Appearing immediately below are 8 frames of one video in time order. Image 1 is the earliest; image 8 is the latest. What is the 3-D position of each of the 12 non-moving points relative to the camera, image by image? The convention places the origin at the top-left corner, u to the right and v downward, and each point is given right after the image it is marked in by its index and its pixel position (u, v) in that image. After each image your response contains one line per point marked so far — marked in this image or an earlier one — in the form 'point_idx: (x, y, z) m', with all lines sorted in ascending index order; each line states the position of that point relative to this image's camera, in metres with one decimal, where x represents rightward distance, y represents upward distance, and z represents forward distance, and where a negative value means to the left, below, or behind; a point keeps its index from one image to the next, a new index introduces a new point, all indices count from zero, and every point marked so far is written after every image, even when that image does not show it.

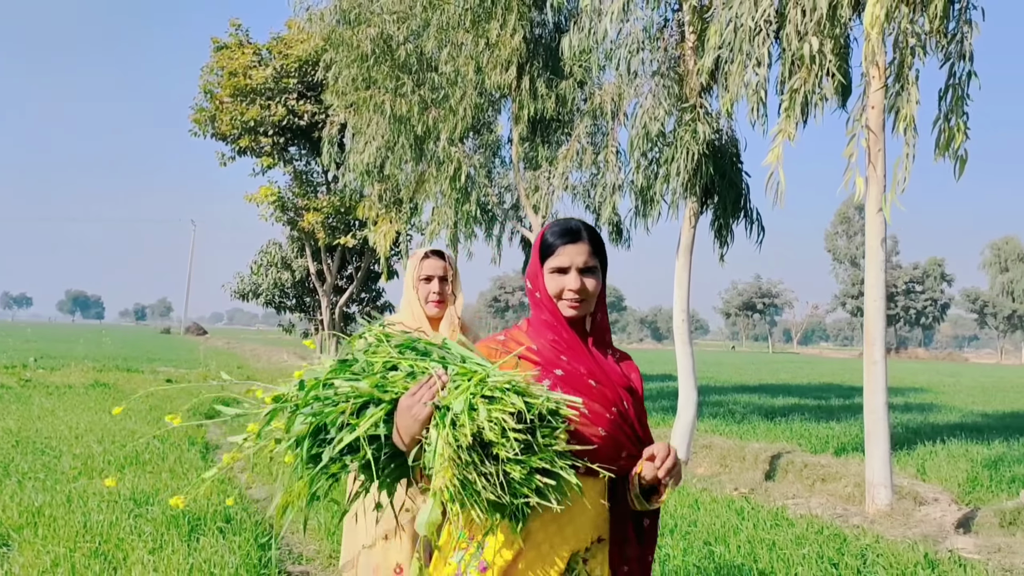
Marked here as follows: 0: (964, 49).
0: (+3.0, +1.6, +6.0) m
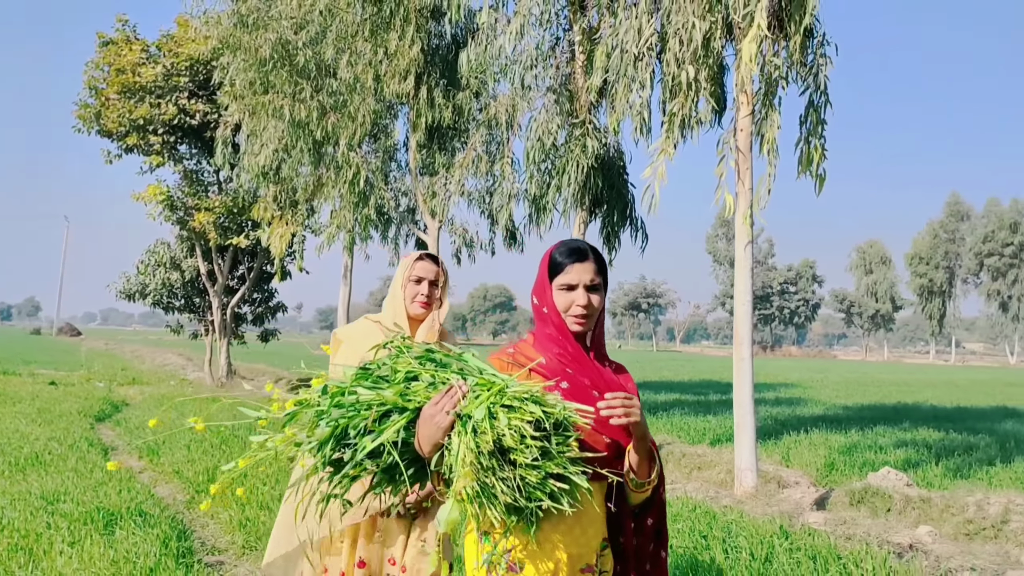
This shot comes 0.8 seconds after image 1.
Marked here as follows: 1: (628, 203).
0: (+2.3, +1.5, +6.7) m
1: (+1.2, +0.9, +9.4) m
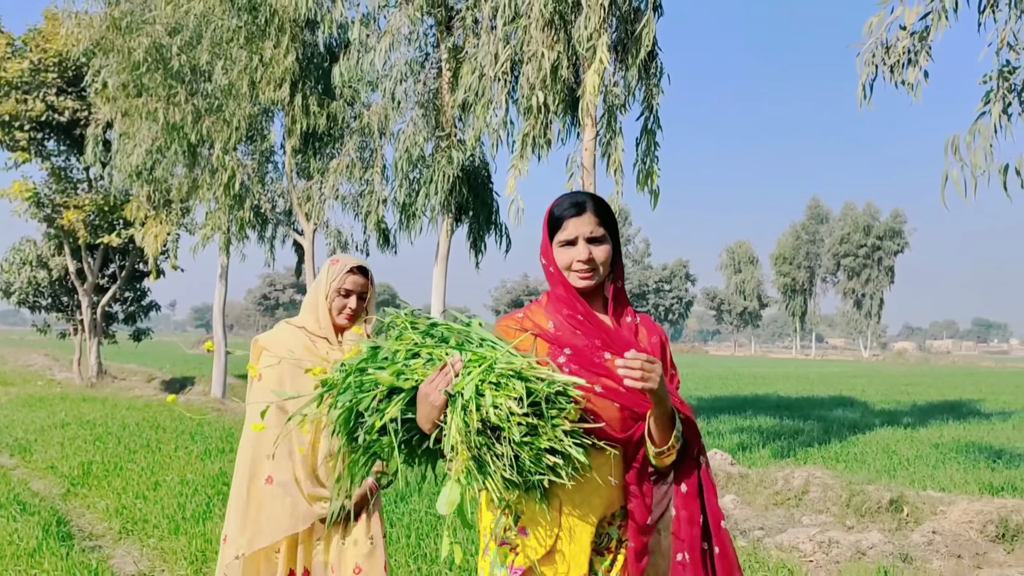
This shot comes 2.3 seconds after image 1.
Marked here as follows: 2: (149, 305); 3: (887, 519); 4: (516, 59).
0: (+1.2, +1.5, +7.6) m
1: (-0.2, +0.9, +10.1) m
2: (-8.0, -0.4, +19.9) m
3: (+2.7, -1.6, +6.4) m
4: (0.0, +2.0, +7.9) m
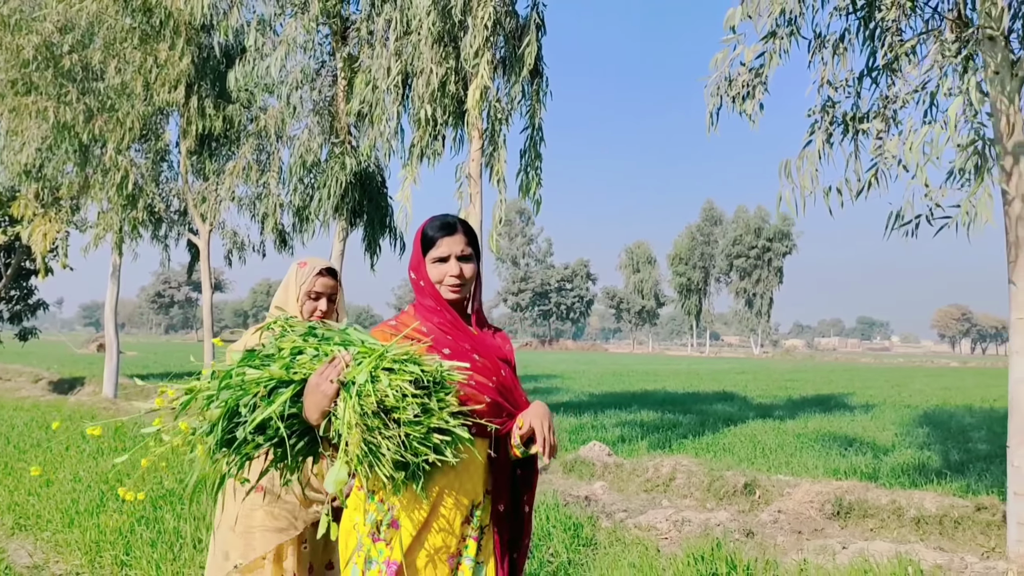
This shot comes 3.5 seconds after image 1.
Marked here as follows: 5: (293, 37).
0: (+0.2, +1.5, +8.1) m
1: (-1.4, +0.9, +10.4) m
2: (-10.2, -0.3, +19.4) m
3: (+1.8, -1.7, +7.1) m
4: (-1.0, +2.0, +8.3) m
5: (-2.3, +2.6, +9.3) m
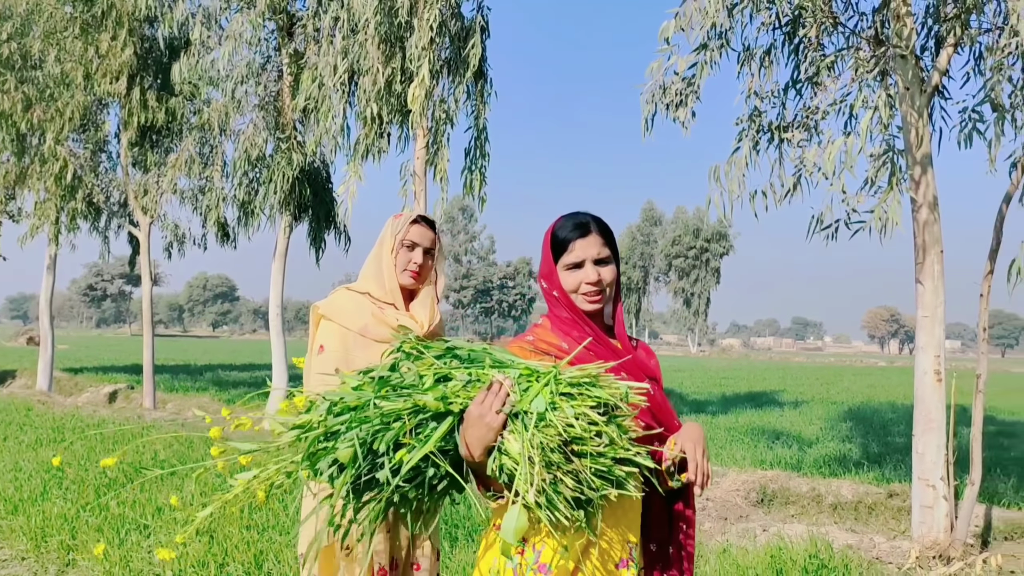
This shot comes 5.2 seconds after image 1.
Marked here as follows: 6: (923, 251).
0: (-0.3, +1.5, +8.3) m
1: (-2.1, +0.9, +10.5) m
2: (-11.4, -0.2, +18.9) m
3: (+1.3, -1.7, +7.4) m
4: (-1.5, +2.0, +8.4) m
5: (-2.8, +2.6, +9.4) m
6: (+2.3, +0.2, +5.1) m
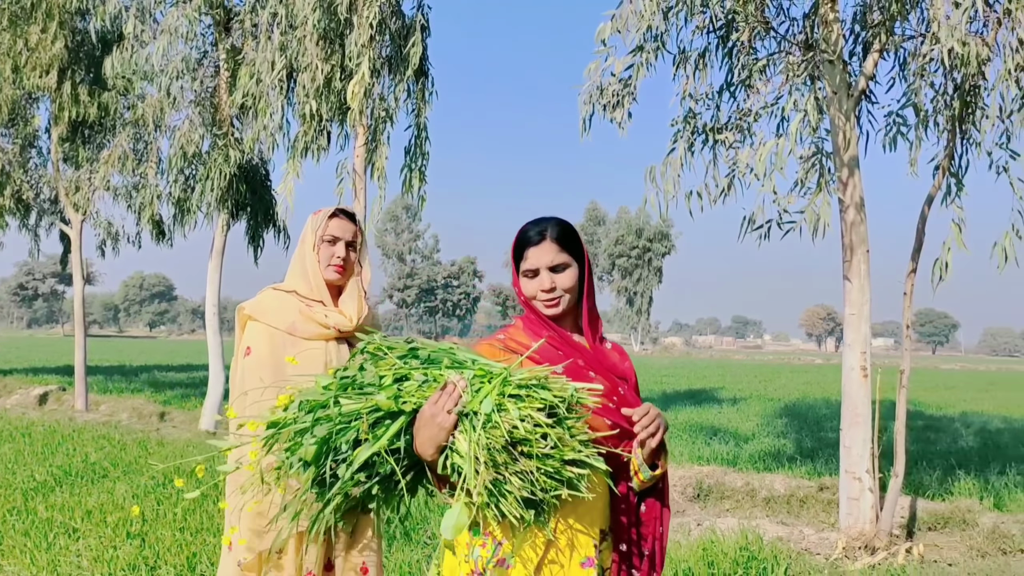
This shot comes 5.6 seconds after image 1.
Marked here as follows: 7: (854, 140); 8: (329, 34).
0: (-0.8, +1.5, +8.3) m
1: (-2.8, +0.9, +10.4) m
2: (-12.6, -0.1, +18.2) m
3: (+0.8, -1.7, +7.5) m
4: (-2.0, +2.0, +8.4) m
5: (-3.4, +2.7, +9.2) m
6: (+1.9, +0.2, +5.2) m
7: (+2.0, +0.9, +5.3) m
8: (-1.6, +2.2, +7.9) m
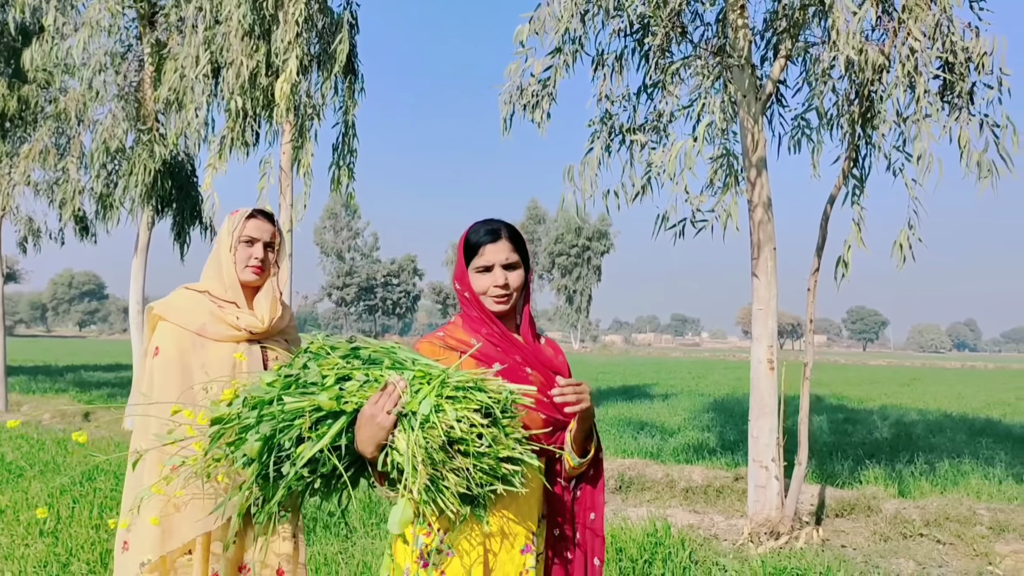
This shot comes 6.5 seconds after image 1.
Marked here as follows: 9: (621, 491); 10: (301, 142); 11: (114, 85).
0: (-1.5, +1.6, +8.3) m
1: (-3.6, +1.0, +10.3) m
2: (-13.9, -0.1, +17.4) m
3: (+0.2, -1.6, +7.7) m
4: (-2.7, +2.1, +8.3) m
5: (-4.1, +2.7, +9.0) m
6: (+1.5, +0.2, +5.4) m
7: (+1.5, +0.9, +5.5) m
8: (-2.2, +2.2, +7.9) m
9: (+0.9, -1.6, +7.3) m
10: (-1.9, +1.3, +8.0) m
11: (-4.1, +2.1, +9.3) m
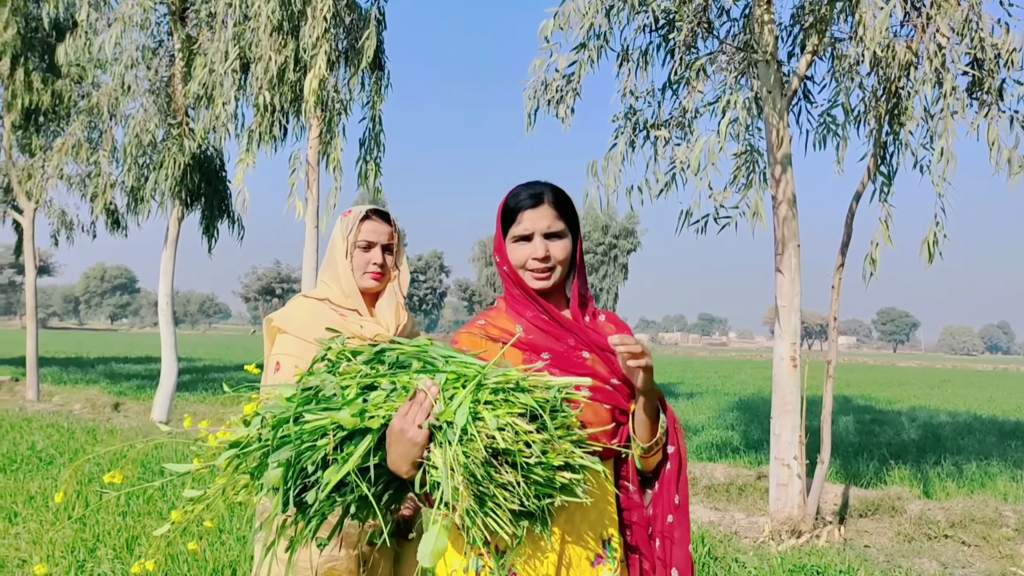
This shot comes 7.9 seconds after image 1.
0: (-1.3, +1.6, +8.4) m
1: (-3.3, +1.0, +10.4) m
2: (-13.4, +0.1, +17.8) m
3: (+0.4, -1.6, +7.7) m
4: (-2.5, +2.1, +8.4) m
5: (-3.9, +2.8, +9.2) m
6: (+1.6, +0.3, +5.4) m
7: (+1.7, +0.9, +5.4) m
8: (-2.0, +2.3, +8.0) m
9: (+1.0, -1.6, +7.3) m
10: (-1.6, +1.3, +8.1) m
11: (-3.8, +2.2, +9.5) m
